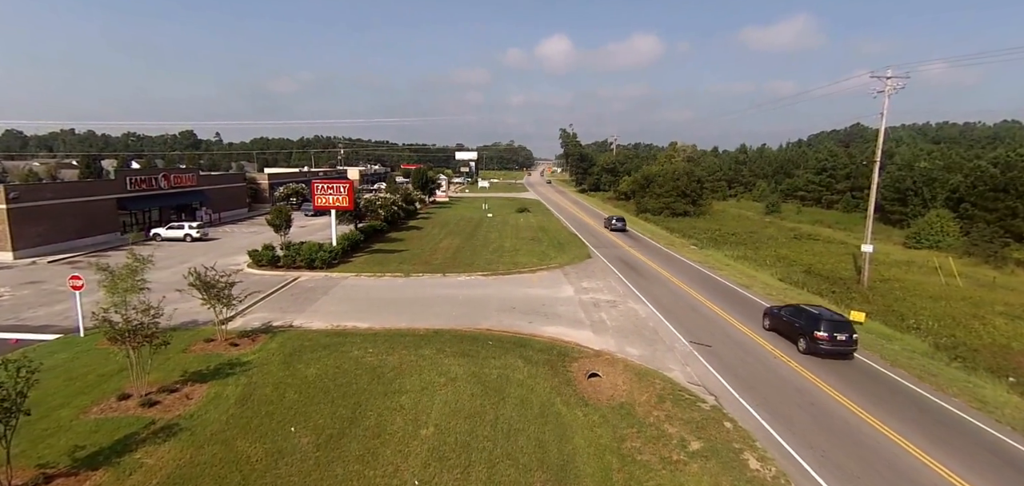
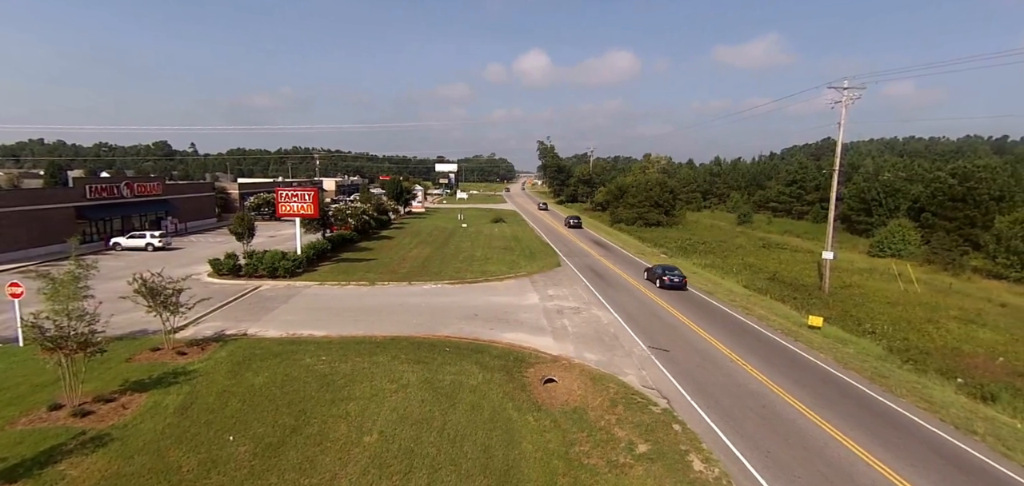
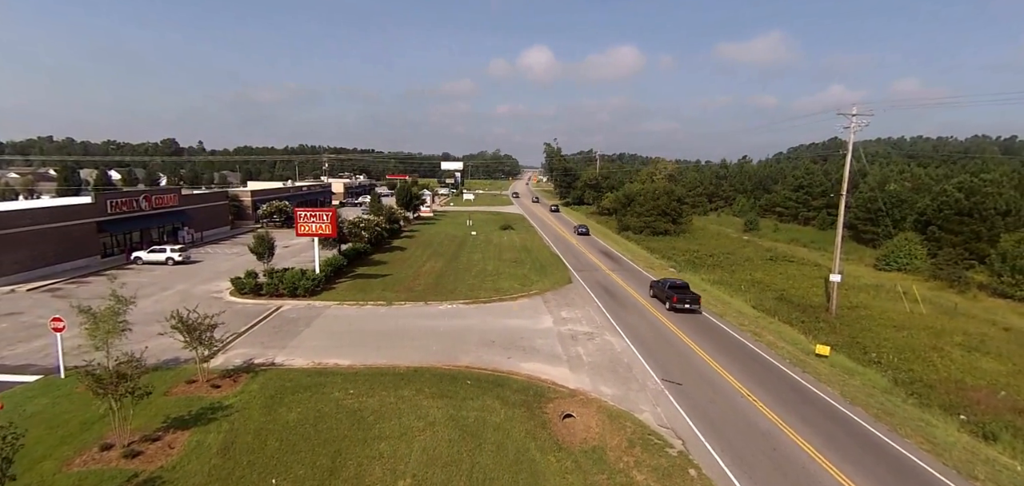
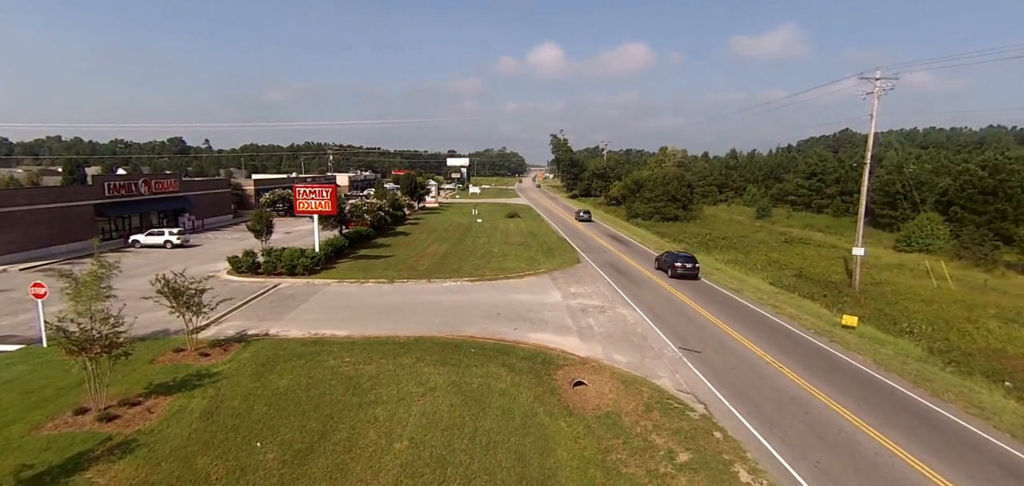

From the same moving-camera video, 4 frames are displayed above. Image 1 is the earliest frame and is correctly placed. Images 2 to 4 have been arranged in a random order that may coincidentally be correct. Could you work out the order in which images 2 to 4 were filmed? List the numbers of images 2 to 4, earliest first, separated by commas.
4, 2, 3
